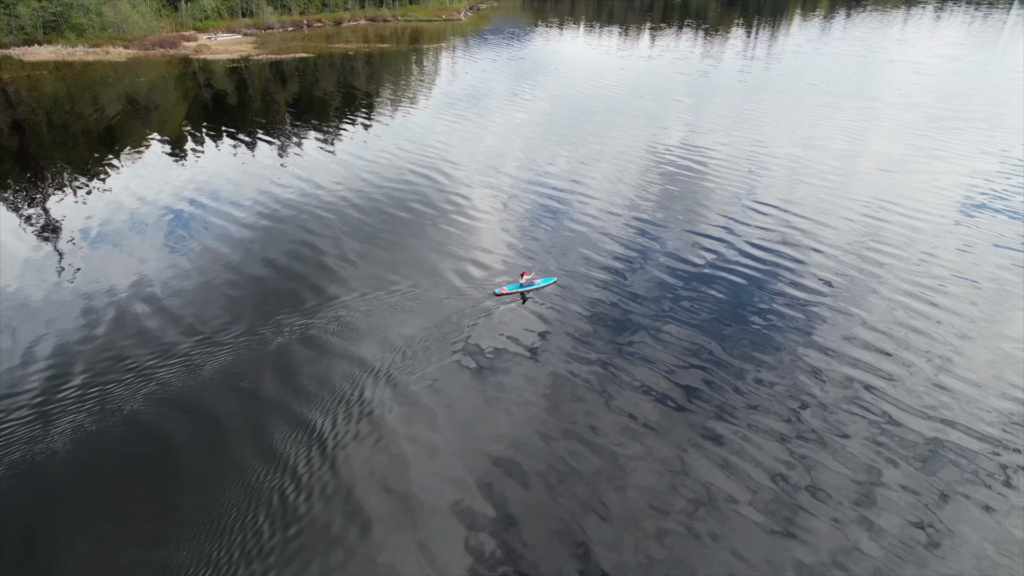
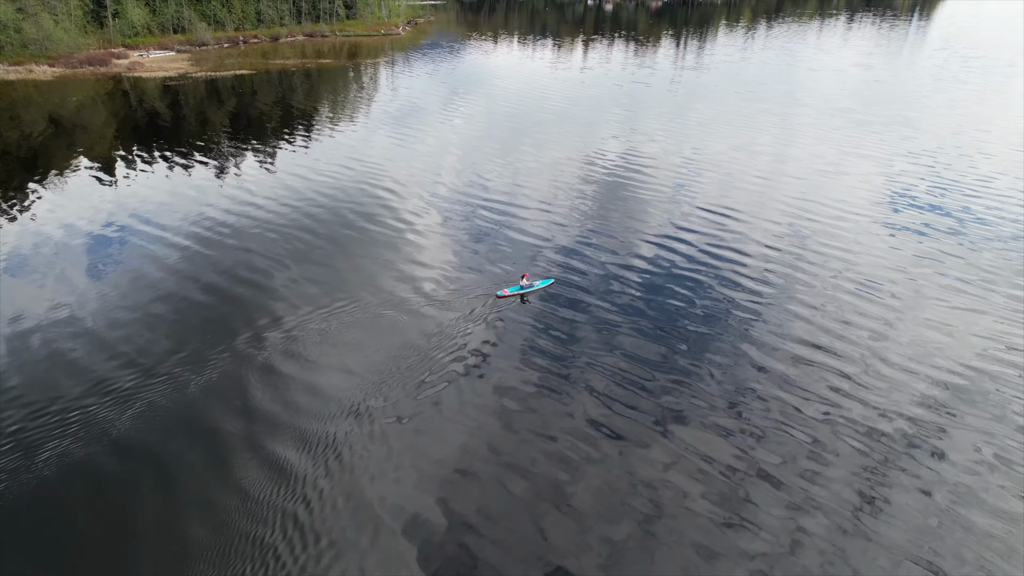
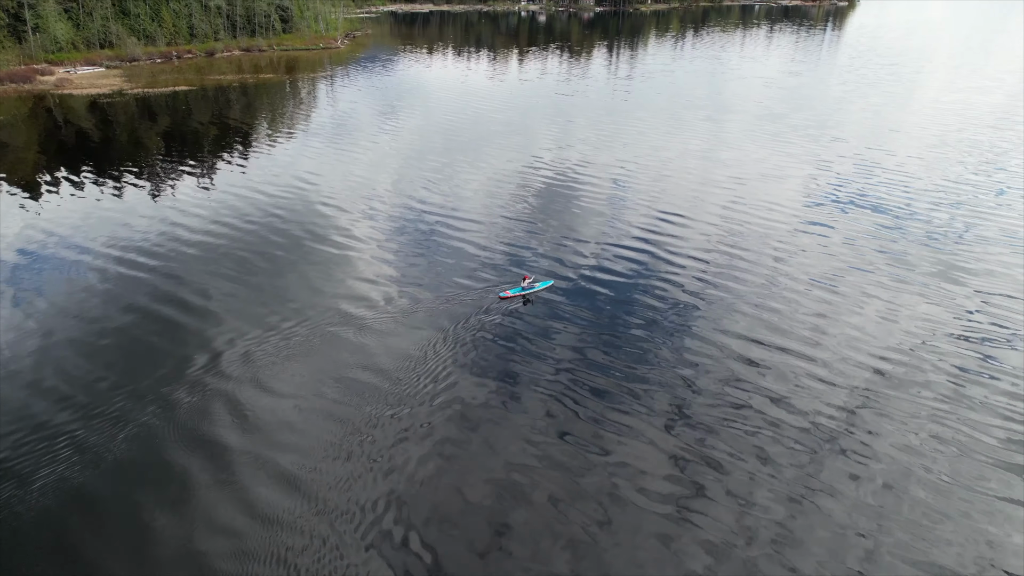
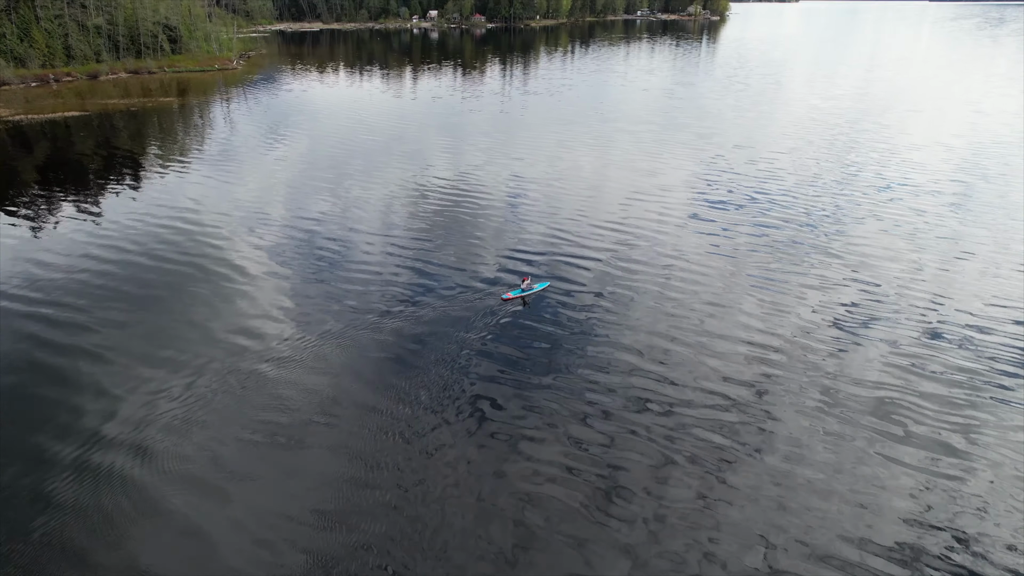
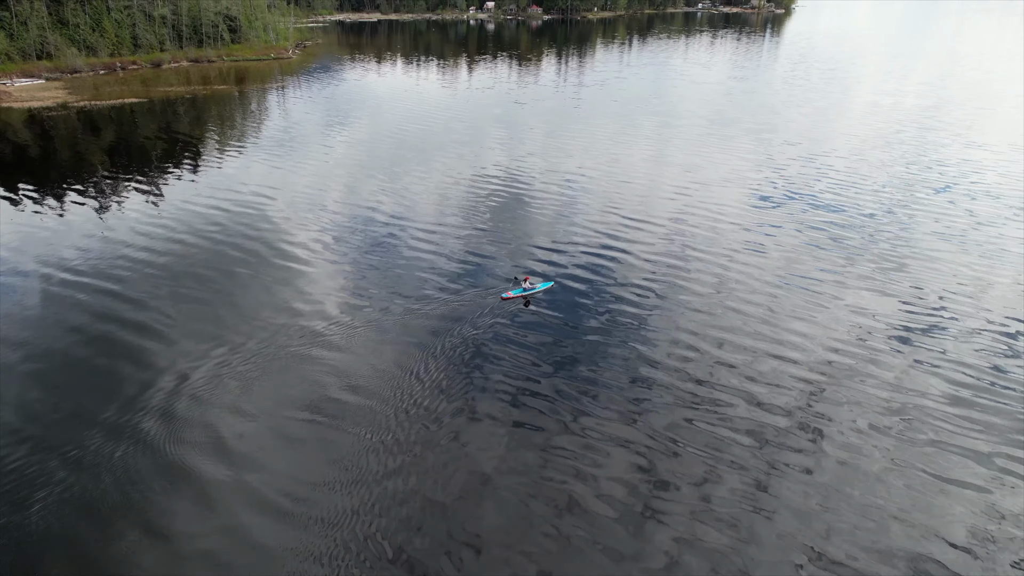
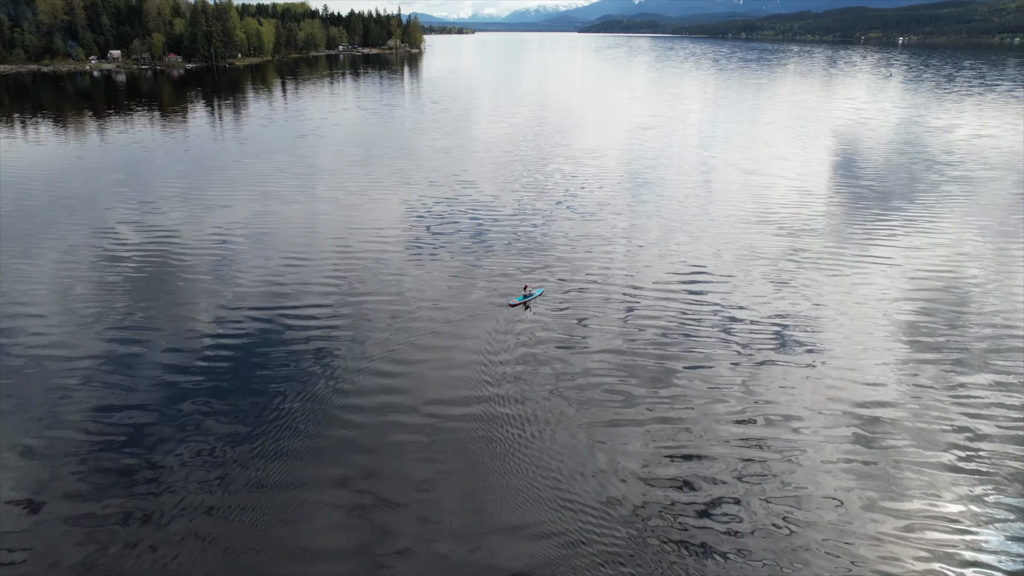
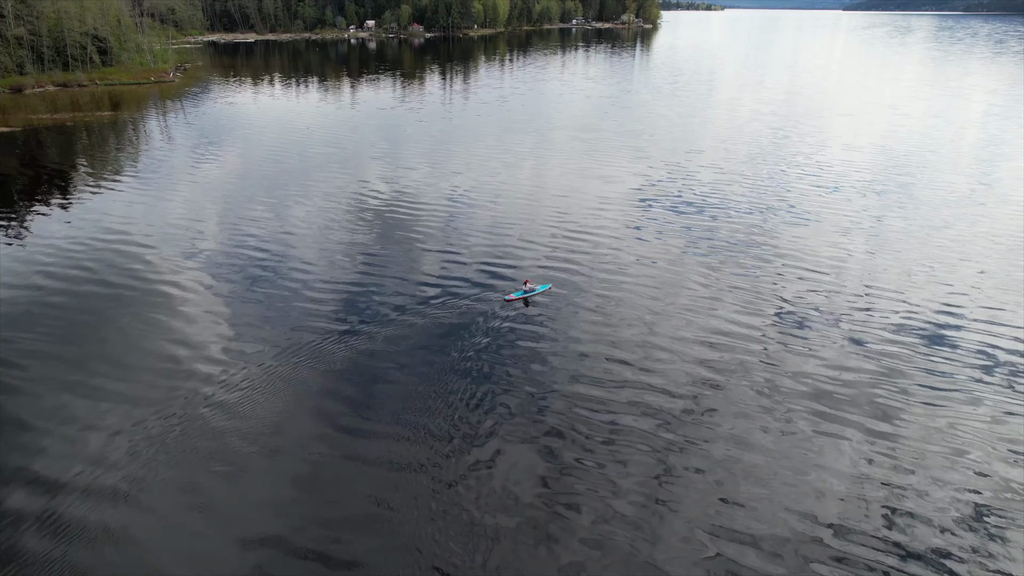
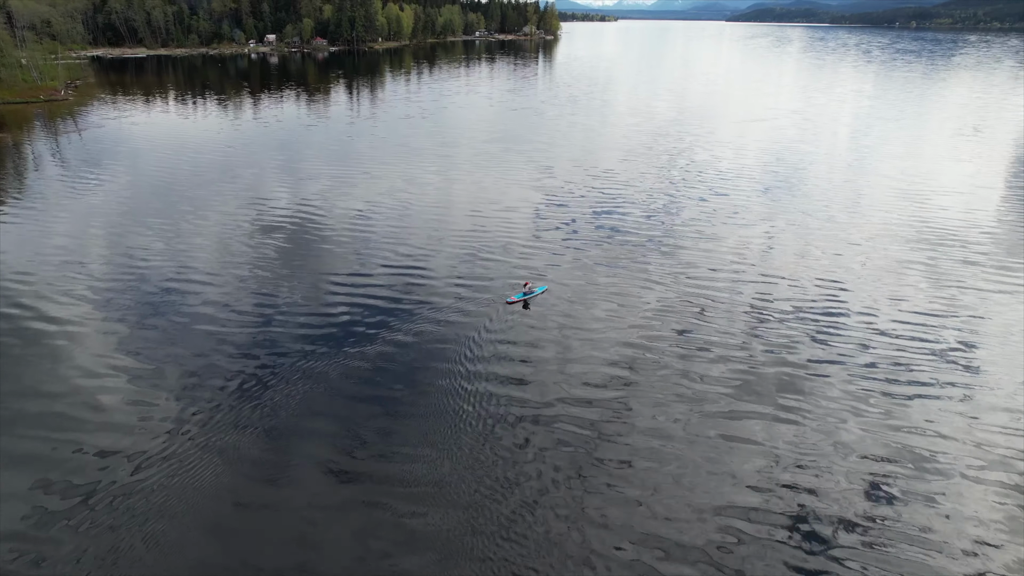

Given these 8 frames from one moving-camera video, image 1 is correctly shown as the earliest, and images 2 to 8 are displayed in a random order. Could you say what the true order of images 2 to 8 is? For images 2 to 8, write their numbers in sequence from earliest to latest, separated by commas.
2, 3, 5, 4, 7, 8, 6
